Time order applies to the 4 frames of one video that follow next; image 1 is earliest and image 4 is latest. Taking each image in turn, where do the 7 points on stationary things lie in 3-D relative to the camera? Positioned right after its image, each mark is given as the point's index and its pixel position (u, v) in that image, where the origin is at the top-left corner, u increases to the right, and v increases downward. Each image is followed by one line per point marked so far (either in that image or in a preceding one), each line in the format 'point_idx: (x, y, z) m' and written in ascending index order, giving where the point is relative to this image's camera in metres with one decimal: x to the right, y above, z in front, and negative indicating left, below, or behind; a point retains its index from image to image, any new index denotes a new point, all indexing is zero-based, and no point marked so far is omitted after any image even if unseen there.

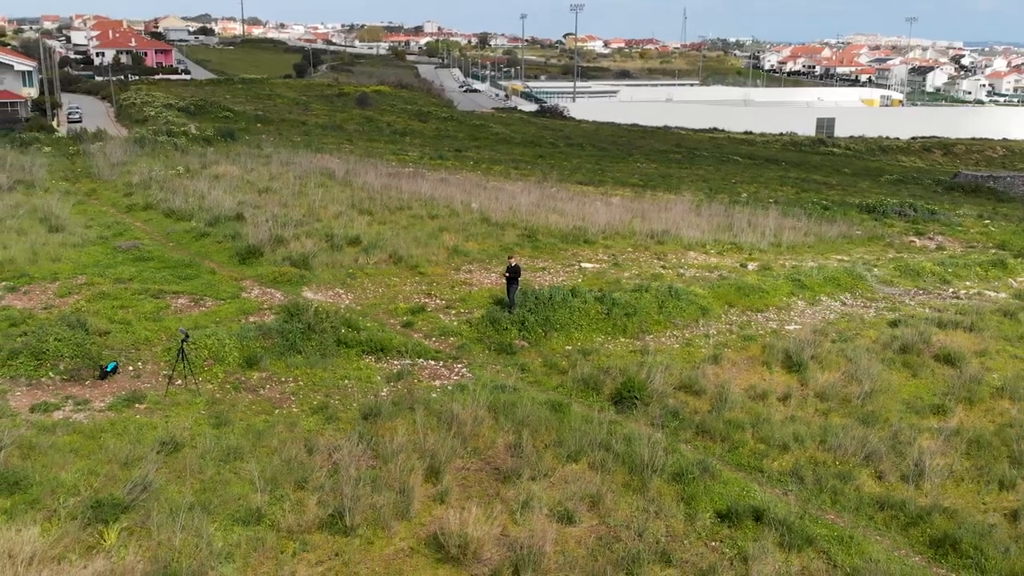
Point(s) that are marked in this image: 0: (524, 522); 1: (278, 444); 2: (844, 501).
0: (+0.1, -1.7, +6.3) m
1: (-2.1, -1.4, +7.4) m
2: (+2.7, -1.7, +6.8) m
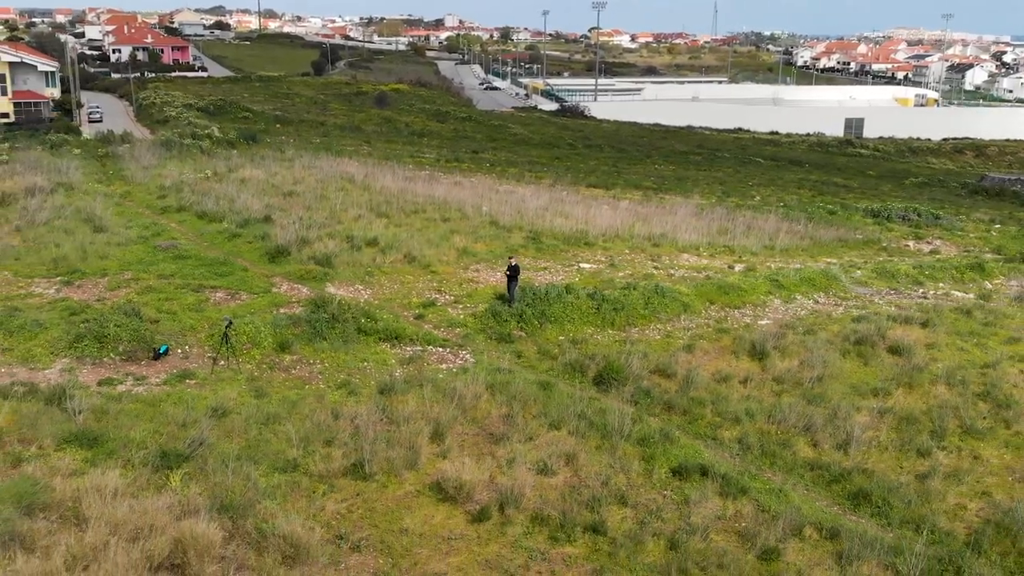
0: (0.0, -1.7, +7.7) m
1: (-2.1, -1.3, +8.8) m
2: (+2.6, -1.7, +8.2) m
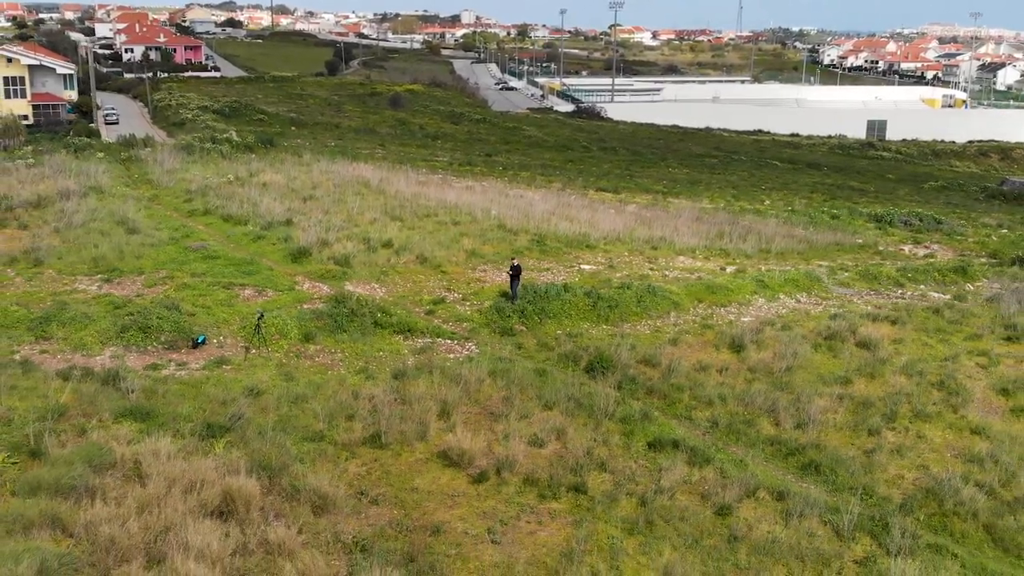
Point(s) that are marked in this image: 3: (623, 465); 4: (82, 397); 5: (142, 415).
0: (-0.1, -1.6, +8.8) m
1: (-2.2, -1.3, +10.1) m
2: (+2.6, -1.7, +9.3) m
3: (+1.1, -1.8, +8.5) m
4: (-5.0, -1.3, +9.7) m
5: (-4.1, -1.4, +9.4) m
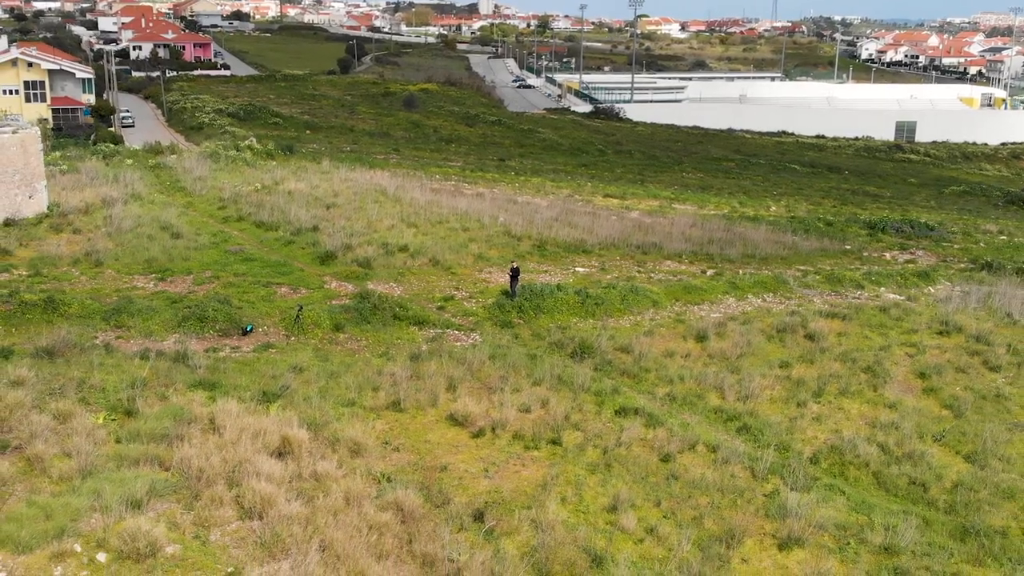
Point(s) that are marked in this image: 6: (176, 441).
0: (-0.2, -1.6, +11.1) m
1: (-2.2, -1.2, +12.3) m
2: (+2.5, -1.6, +11.5) m
3: (+1.0, -1.8, +10.8) m
4: (-5.1, -1.2, +12.1) m
5: (-4.2, -1.4, +11.7) m
6: (-3.9, -1.8, +9.9) m
